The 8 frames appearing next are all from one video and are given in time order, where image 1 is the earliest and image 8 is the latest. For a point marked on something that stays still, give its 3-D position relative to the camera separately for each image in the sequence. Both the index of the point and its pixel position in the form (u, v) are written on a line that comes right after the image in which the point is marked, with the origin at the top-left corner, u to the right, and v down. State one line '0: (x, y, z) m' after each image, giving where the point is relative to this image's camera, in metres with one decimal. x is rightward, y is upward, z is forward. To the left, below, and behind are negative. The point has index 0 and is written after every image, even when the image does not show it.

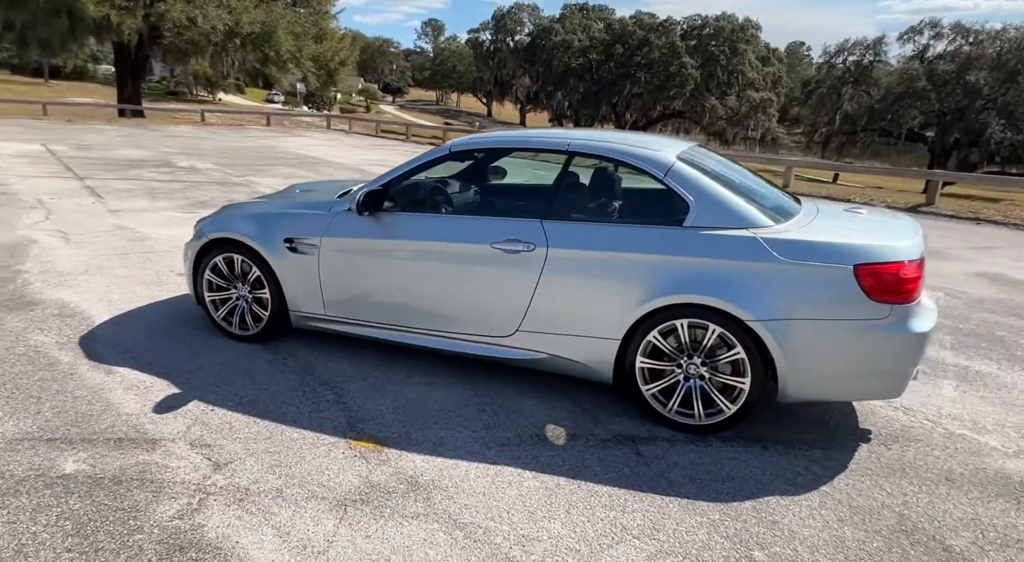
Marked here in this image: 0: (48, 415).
0: (-2.7, -0.8, +3.4) m
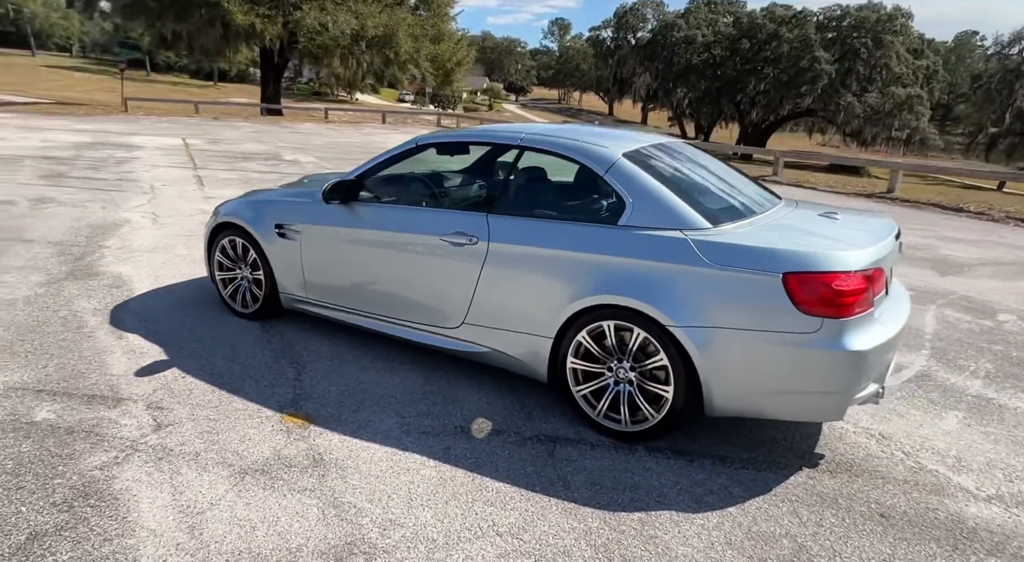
0: (-3.0, -0.6, +3.9) m
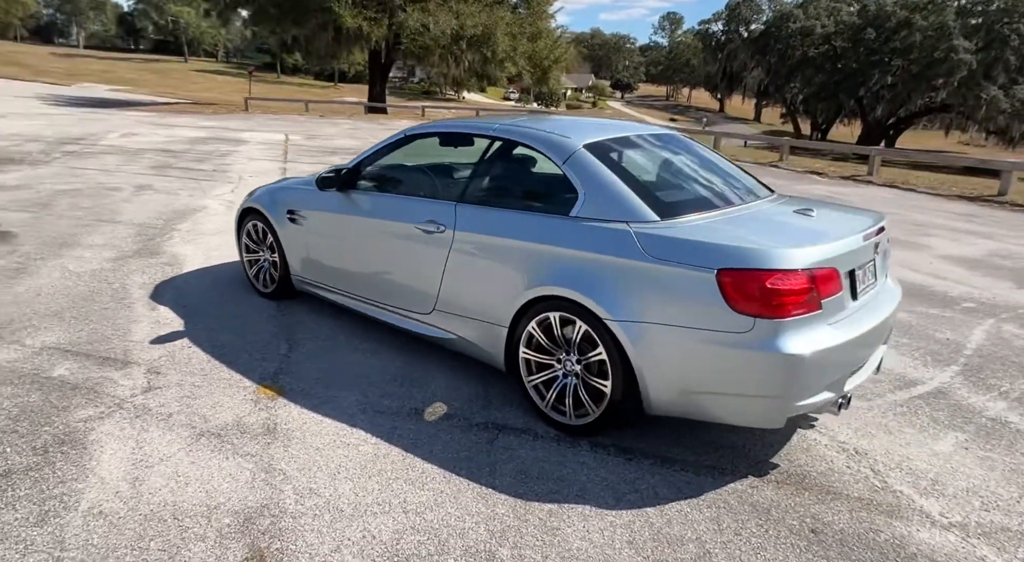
0: (-3.1, -0.4, +4.3) m
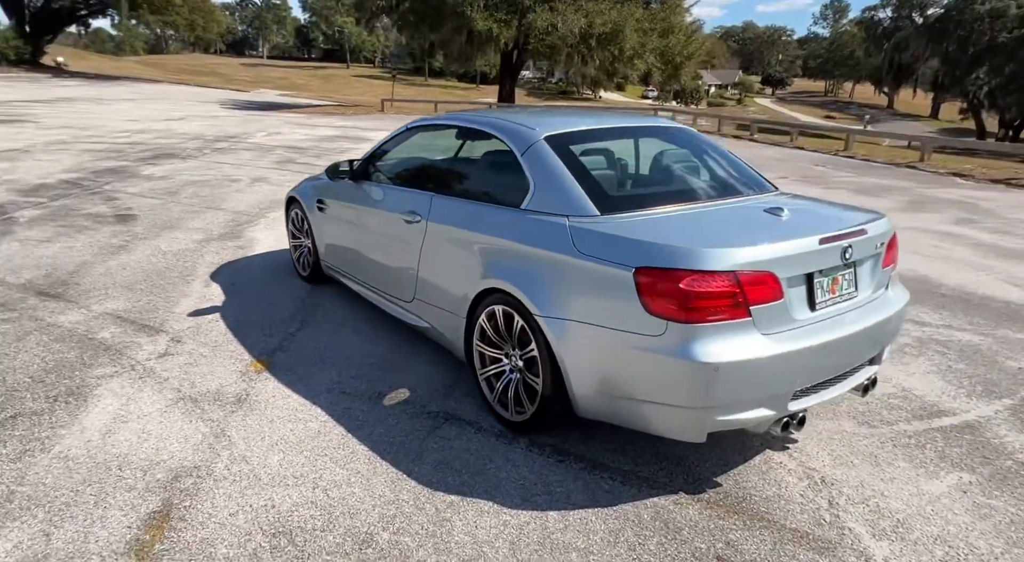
0: (-3.1, -0.2, +4.9) m
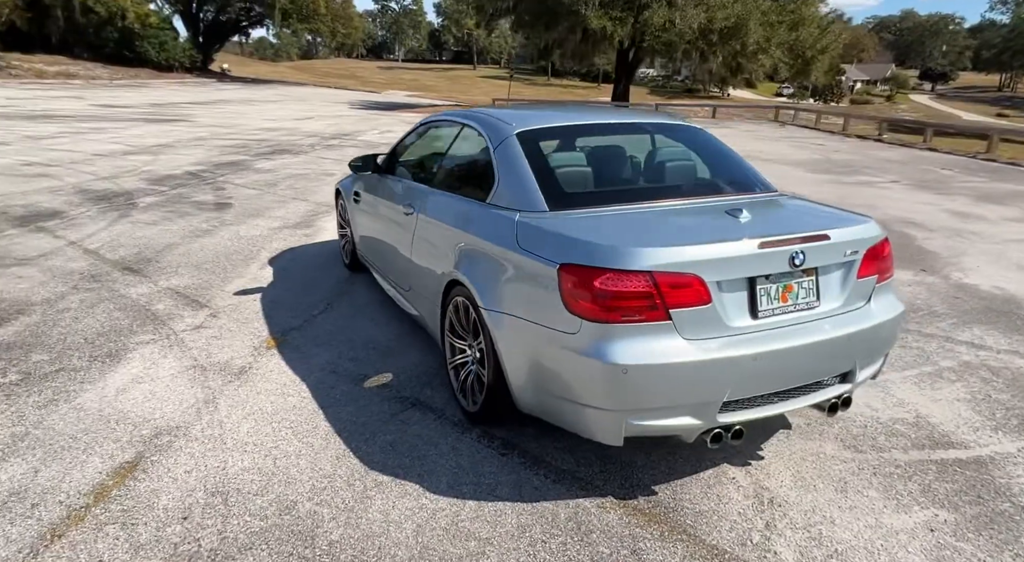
0: (-2.9, 0.0, +5.5) m
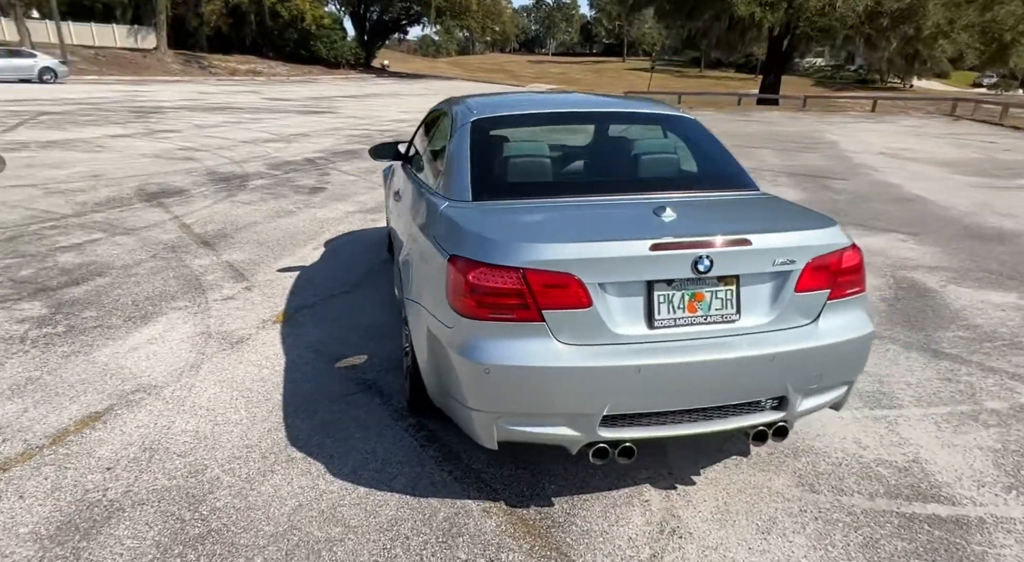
0: (-2.6, +0.2, +5.9) m
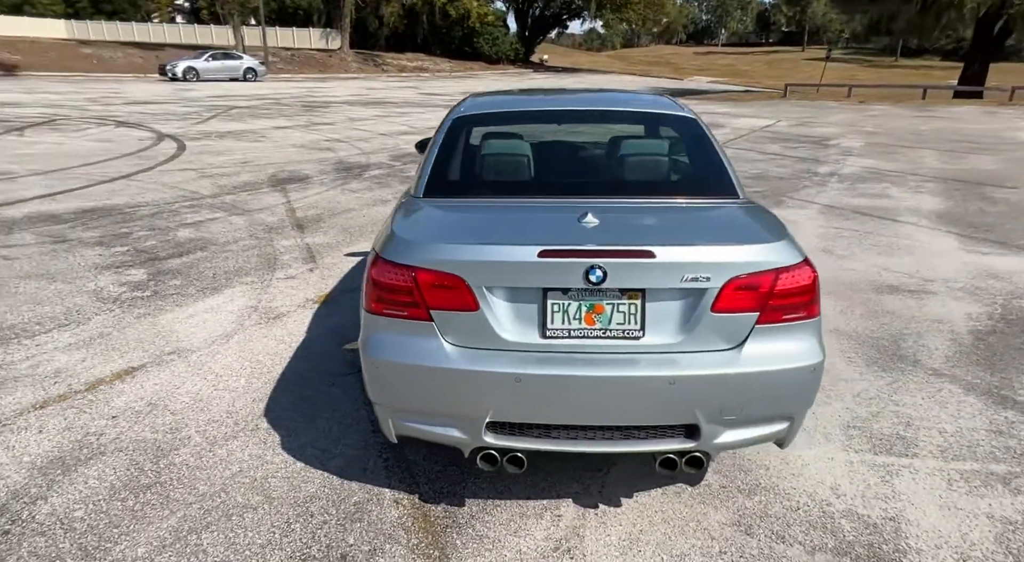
0: (-2.0, +0.4, +6.4) m
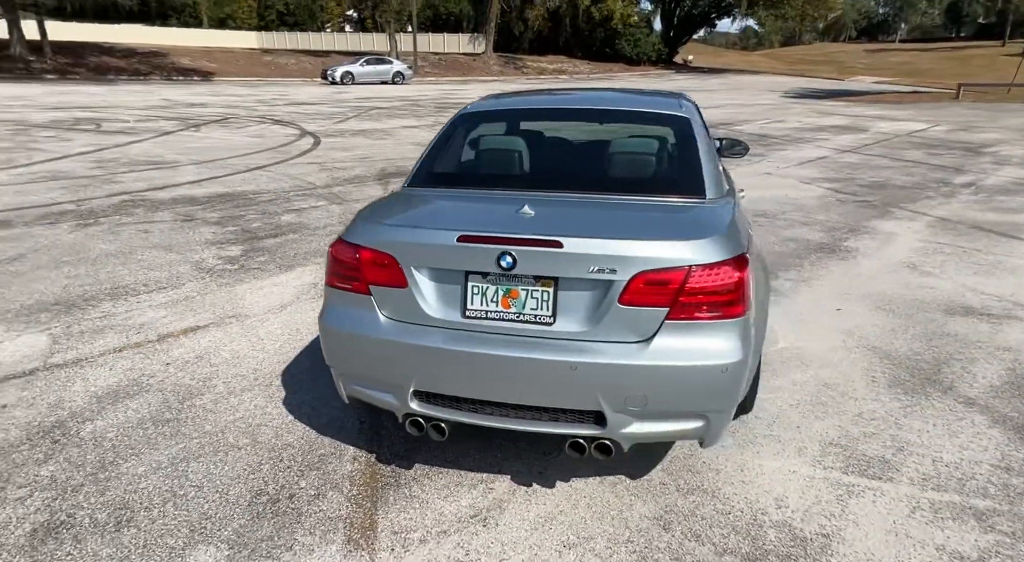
0: (-1.3, +0.6, +6.9) m
